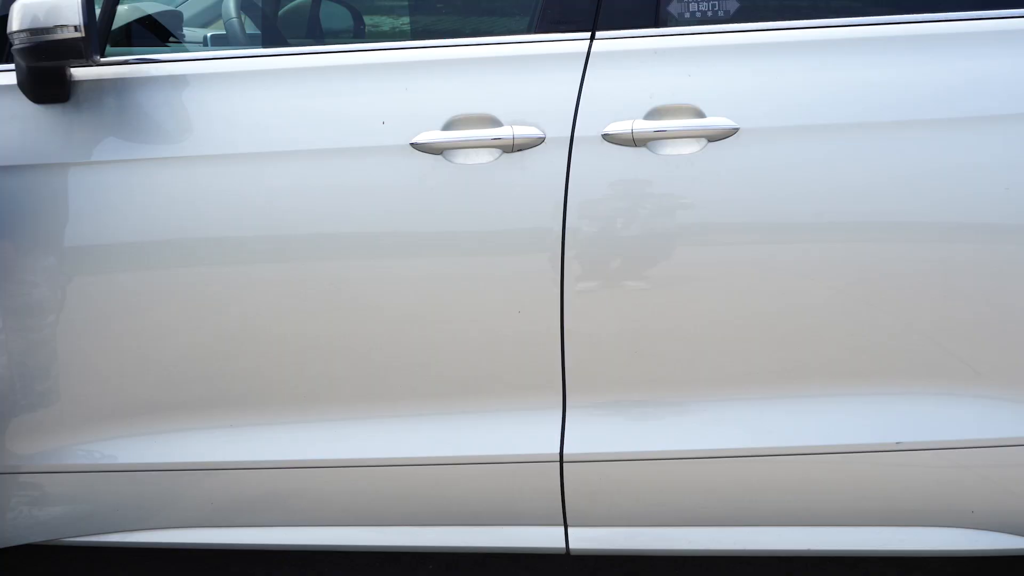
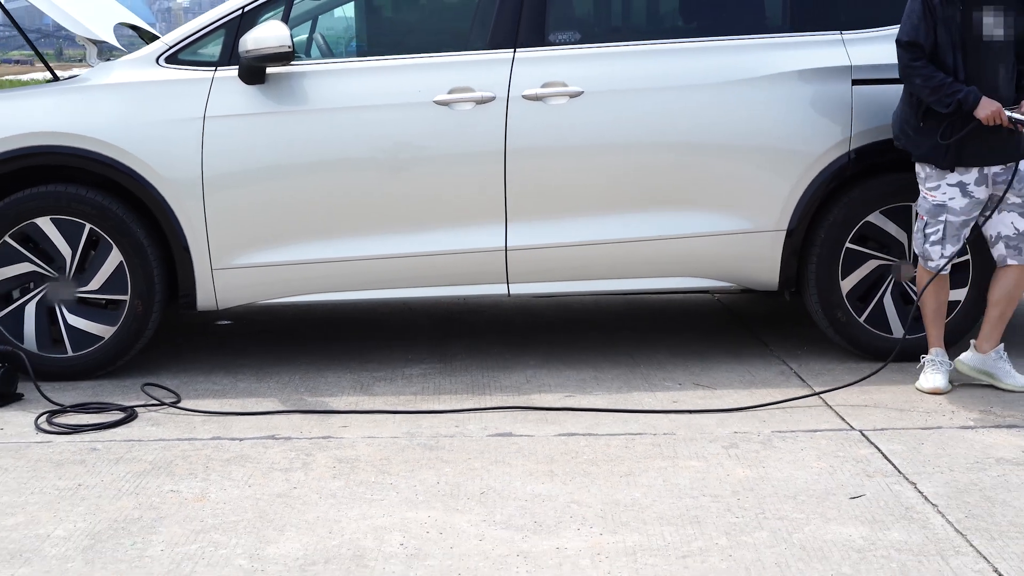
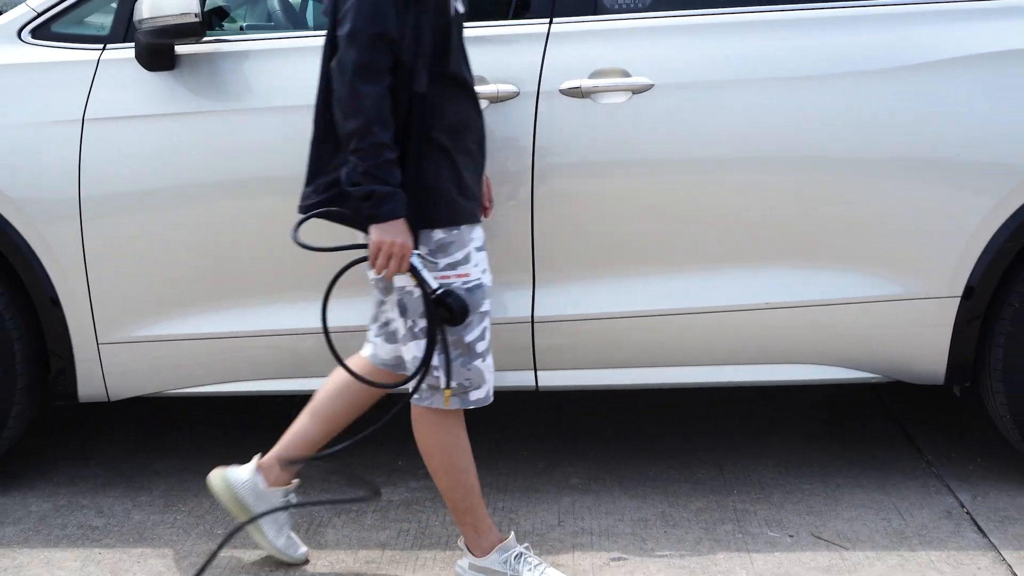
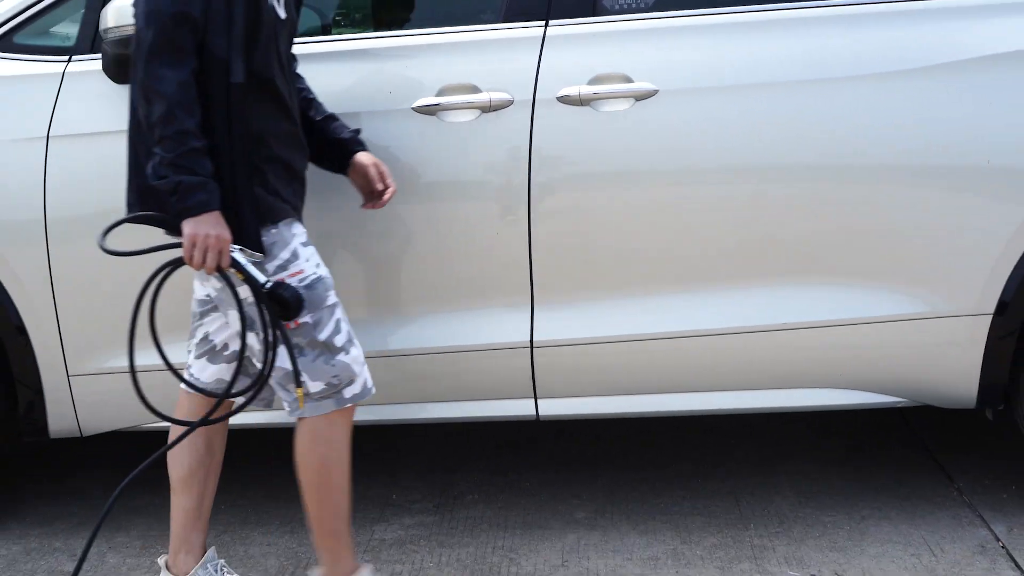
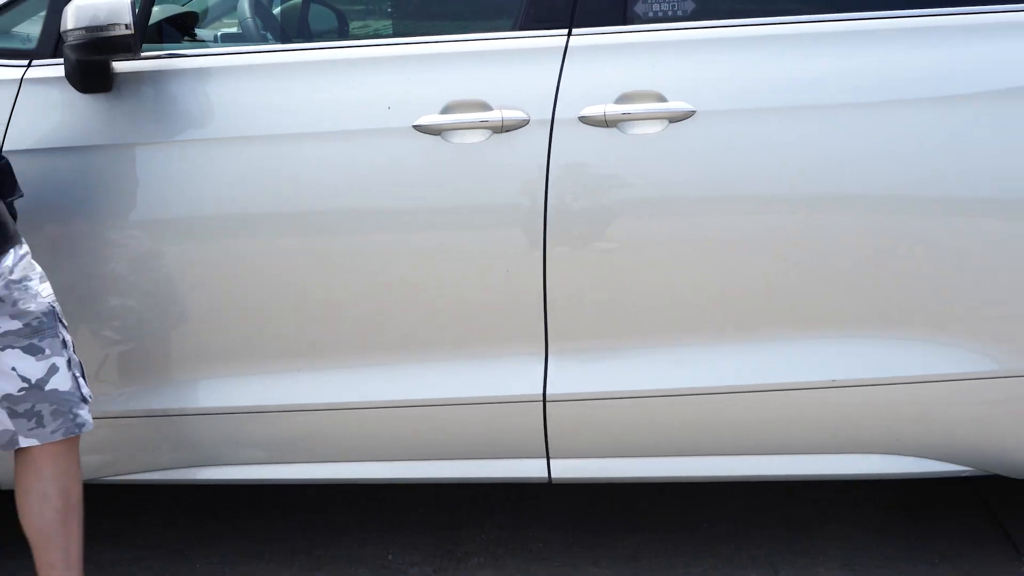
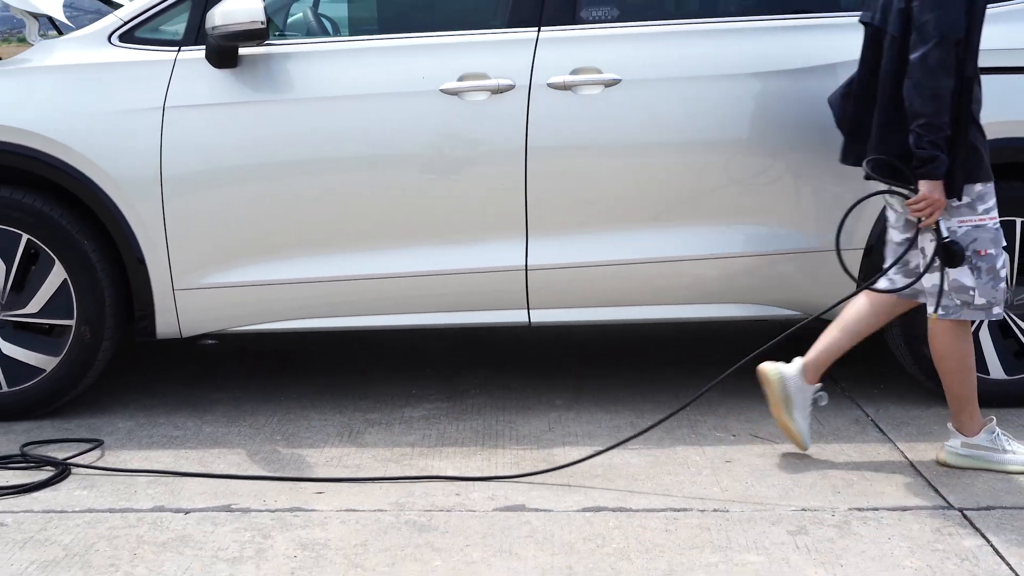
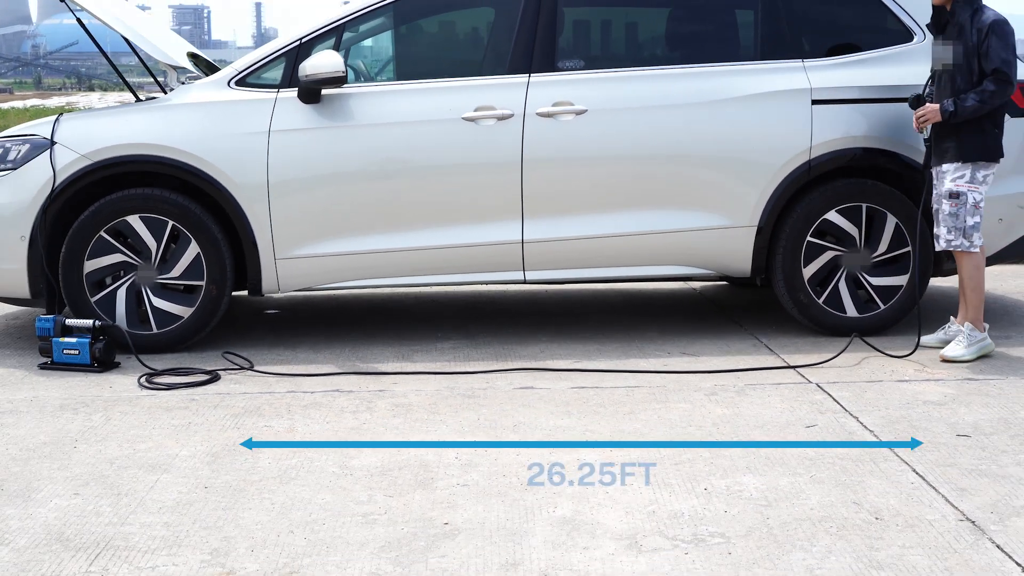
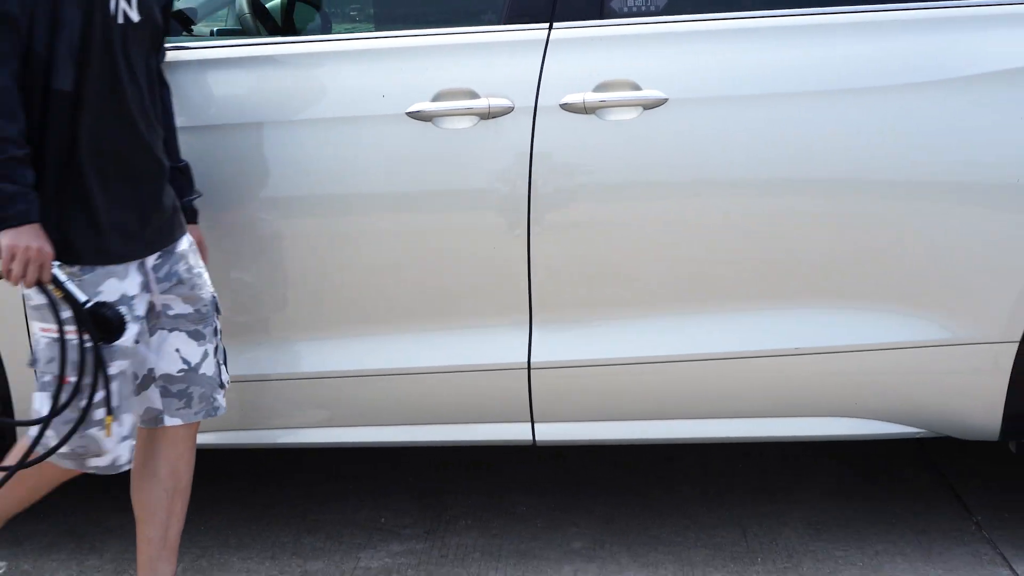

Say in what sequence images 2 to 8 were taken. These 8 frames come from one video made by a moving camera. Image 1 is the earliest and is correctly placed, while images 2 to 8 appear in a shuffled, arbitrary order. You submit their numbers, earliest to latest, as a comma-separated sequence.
5, 8, 4, 3, 6, 2, 7
